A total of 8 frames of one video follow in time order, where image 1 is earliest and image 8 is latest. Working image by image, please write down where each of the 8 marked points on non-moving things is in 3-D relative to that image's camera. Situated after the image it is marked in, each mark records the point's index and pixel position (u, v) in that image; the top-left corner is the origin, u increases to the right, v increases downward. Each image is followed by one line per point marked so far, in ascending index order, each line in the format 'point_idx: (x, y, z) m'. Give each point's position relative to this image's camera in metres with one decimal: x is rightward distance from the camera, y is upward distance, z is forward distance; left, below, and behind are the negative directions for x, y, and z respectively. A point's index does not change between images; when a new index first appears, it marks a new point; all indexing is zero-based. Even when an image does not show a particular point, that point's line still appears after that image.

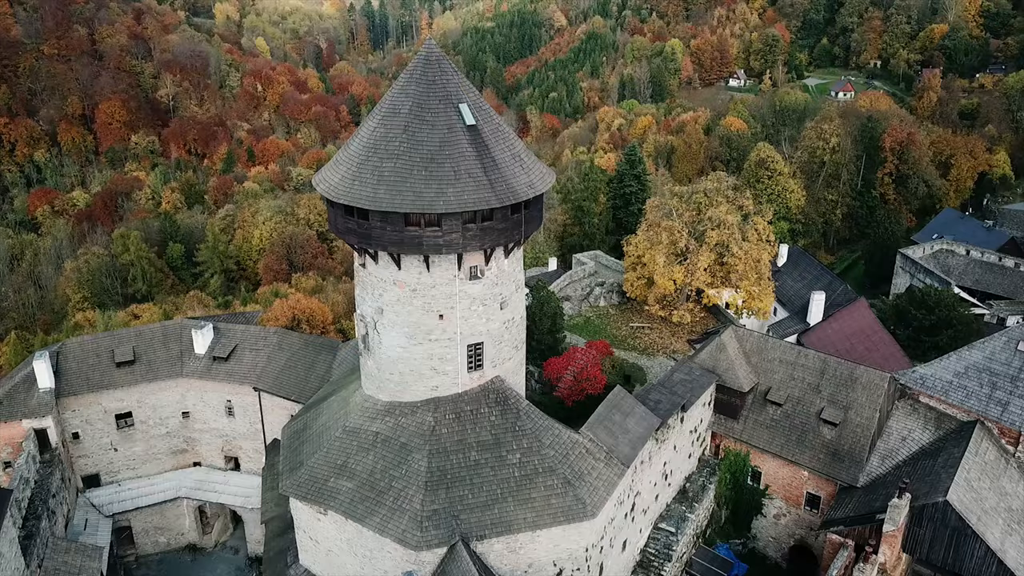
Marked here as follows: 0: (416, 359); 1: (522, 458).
0: (-2.3, -1.7, +19.0) m
1: (+0.3, -3.9, +18.6) m
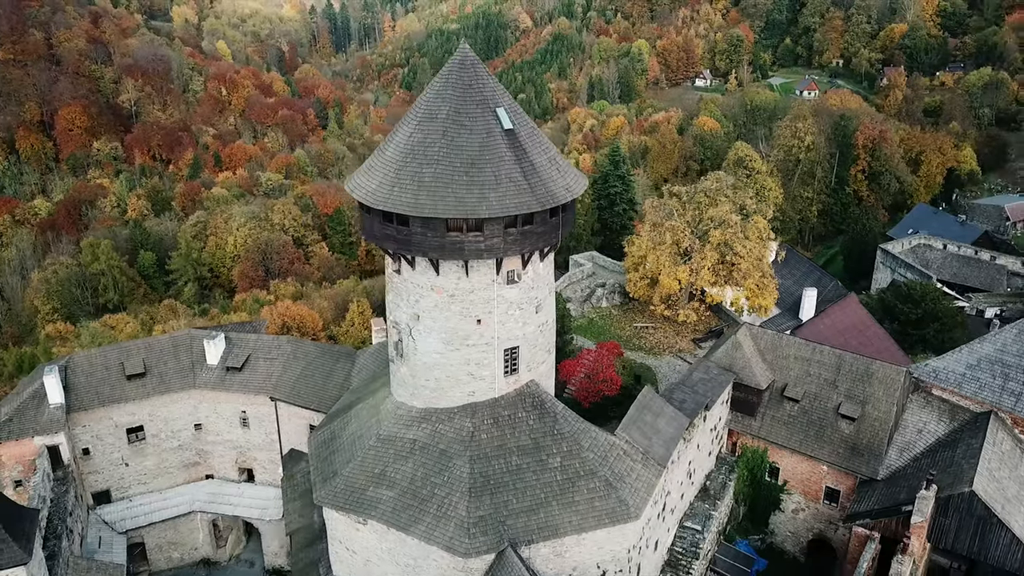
0: (-1.4, -1.8, +18.9) m
1: (+1.2, -4.0, +18.6) m
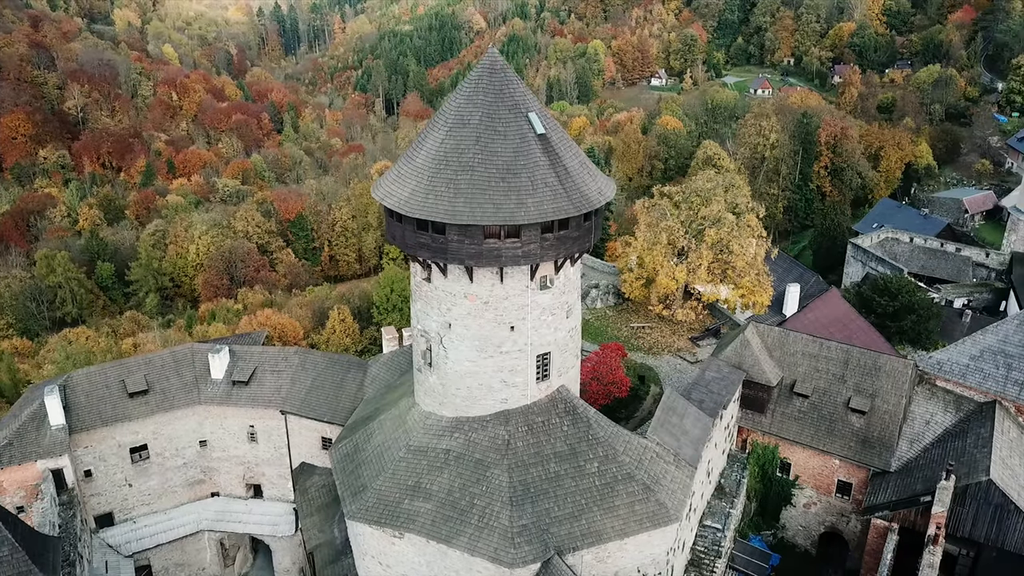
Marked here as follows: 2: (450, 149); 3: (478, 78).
0: (-0.6, -2.0, +18.7) m
1: (+2.0, -4.1, +18.5) m
2: (-1.3, +3.0, +17.3) m
3: (-0.7, +4.6, +17.7) m
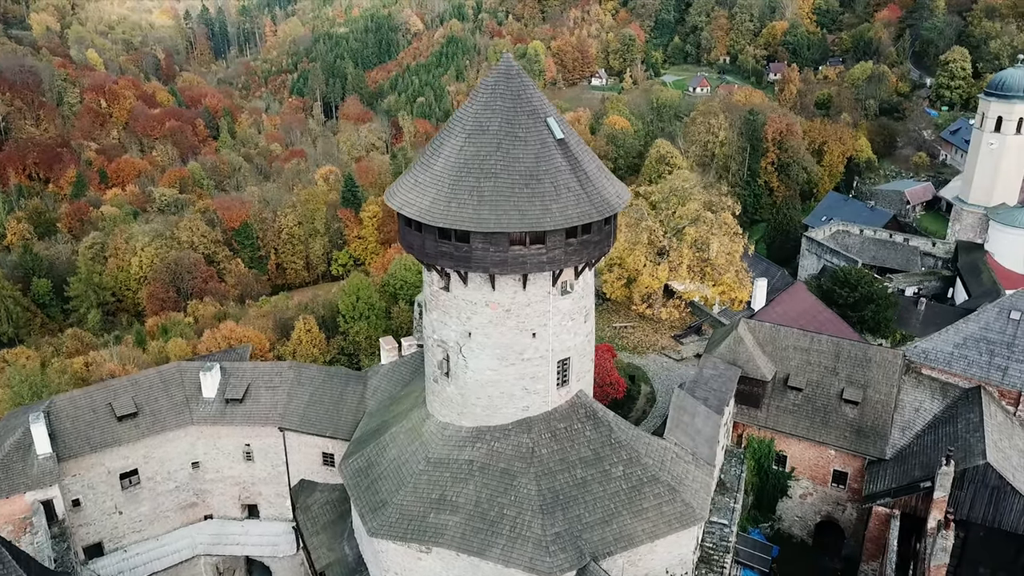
0: (-0.1, -2.1, +18.5) m
1: (+2.6, -4.2, +18.5) m
2: (-0.9, +2.8, +17.1) m
3: (-0.4, +4.4, +17.5) m
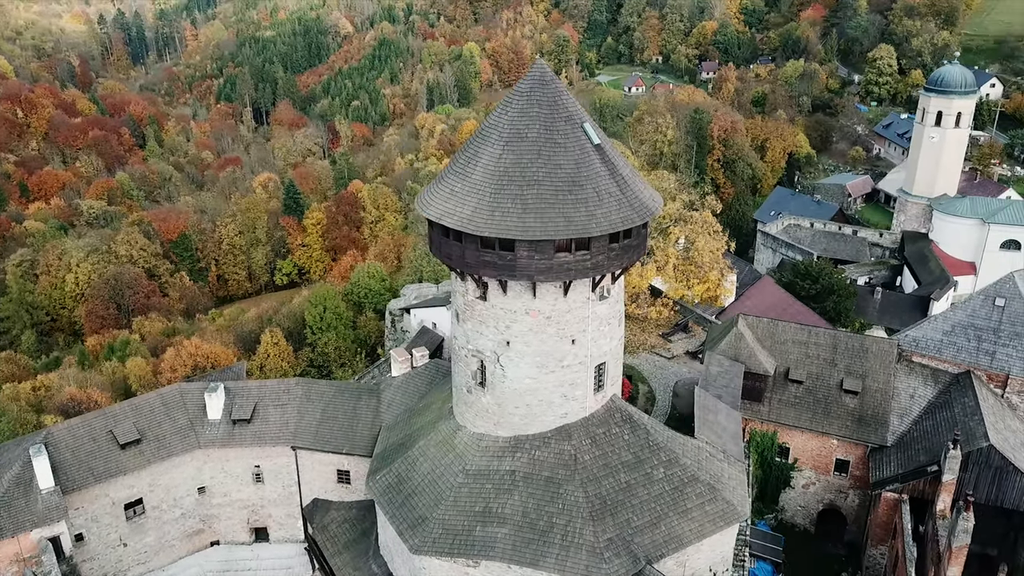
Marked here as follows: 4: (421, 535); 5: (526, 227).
0: (+0.8, -2.3, +18.4) m
1: (+3.6, -4.2, +18.6) m
2: (0.0, +2.6, +16.9) m
3: (+0.4, +4.3, +17.3) m
4: (-2.0, -5.6, +18.1) m
5: (+0.3, +1.2, +16.3) m
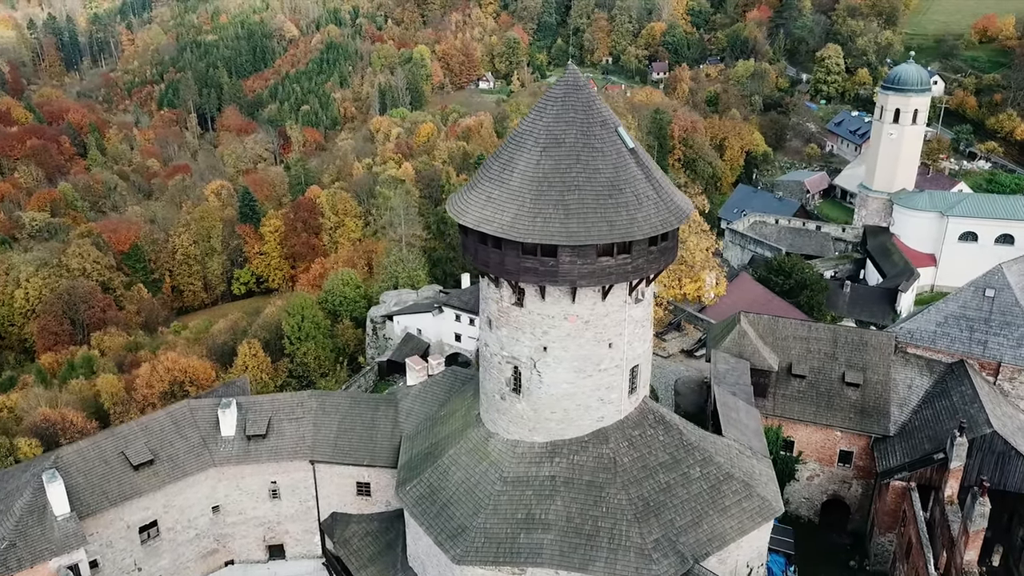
0: (+1.6, -2.4, +18.4) m
1: (+4.4, -4.3, +18.9) m
2: (+0.8, +2.5, +16.9) m
3: (+1.1, +4.1, +17.4) m
4: (-1.1, -5.7, +18.0) m
5: (+1.2, +1.1, +16.4) m
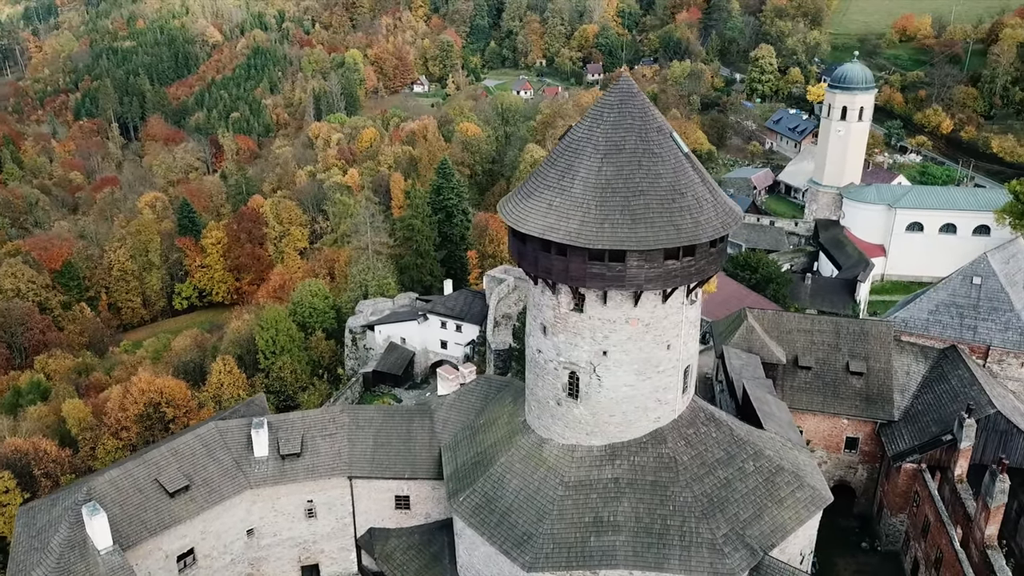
0: (+3.0, -2.5, +18.7) m
1: (+5.8, -4.2, +19.4) m
2: (+2.1, +2.4, +17.1) m
3: (+2.3, +4.1, +17.6) m
4: (+0.5, -5.9, +18.0) m
5: (+2.6, +1.0, +16.6) m
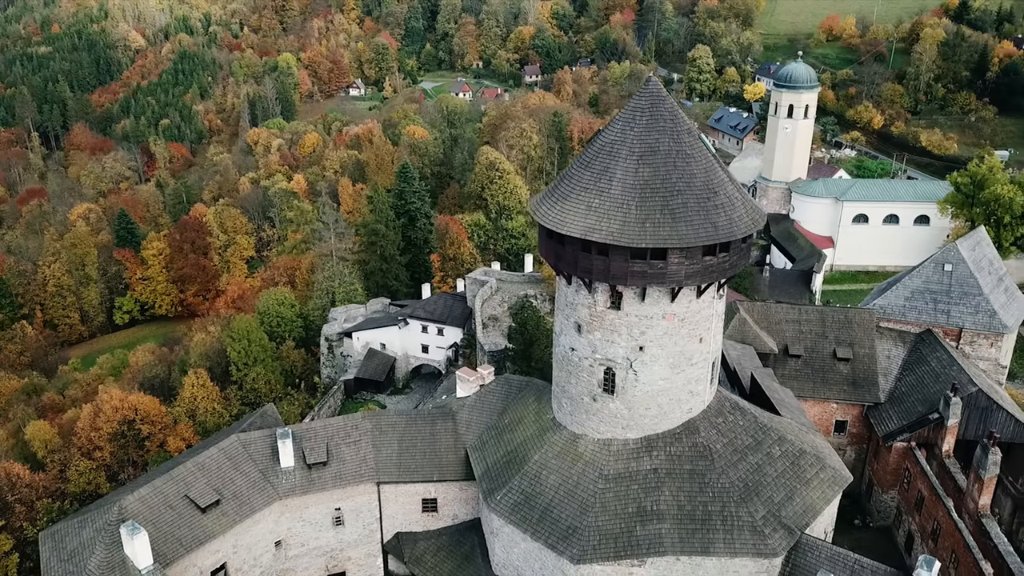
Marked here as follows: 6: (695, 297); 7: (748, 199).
0: (+3.9, -2.4, +19.4) m
1: (+6.8, -4.1, +20.3) m
2: (+3.0, +2.5, +17.8) m
3: (+3.1, +4.1, +18.3) m
4: (+1.6, -5.9, +18.5) m
5: (+3.6, +1.1, +17.3) m
6: (+4.2, -0.2, +18.6) m
7: (+5.4, +2.1, +18.7) m
